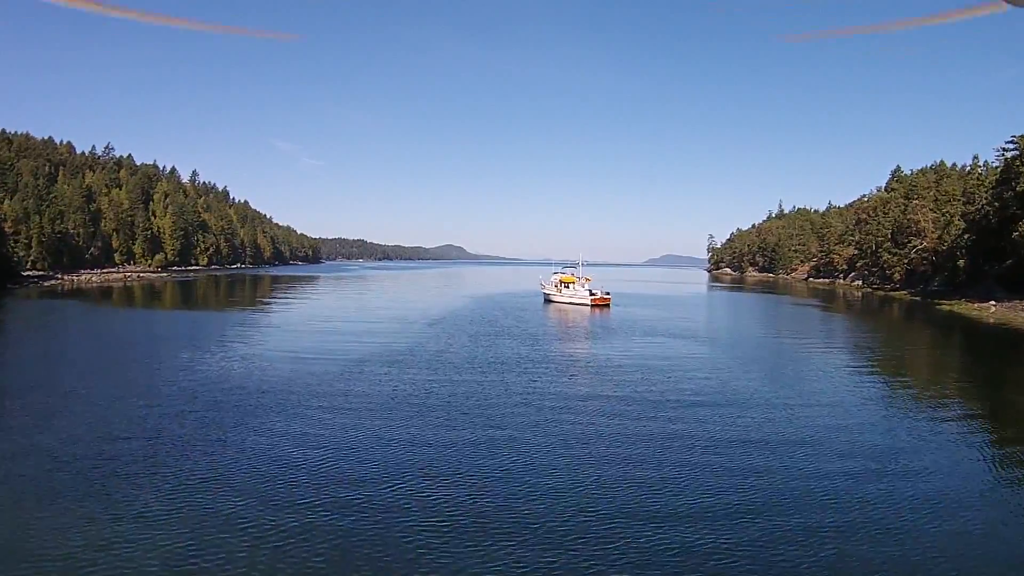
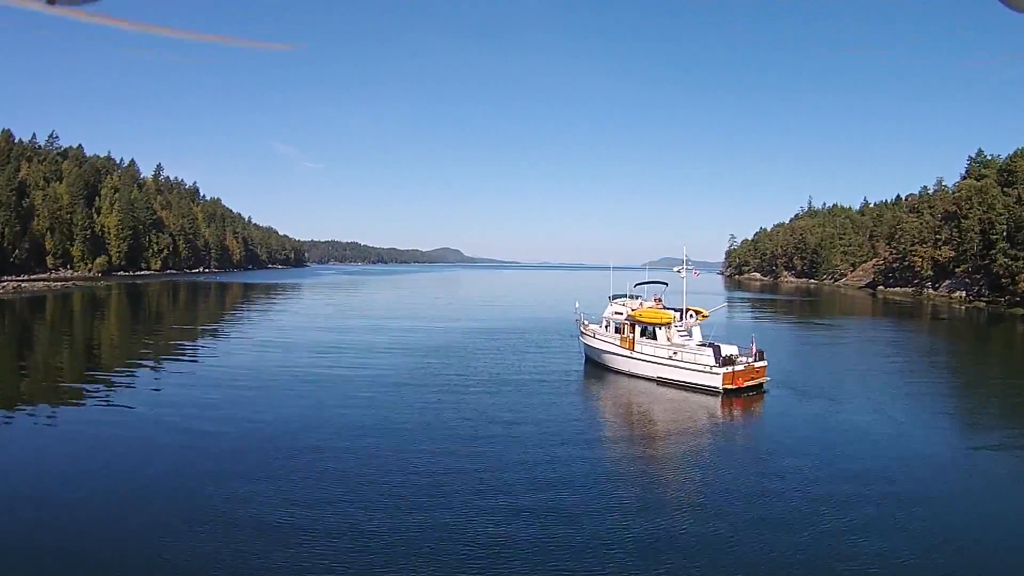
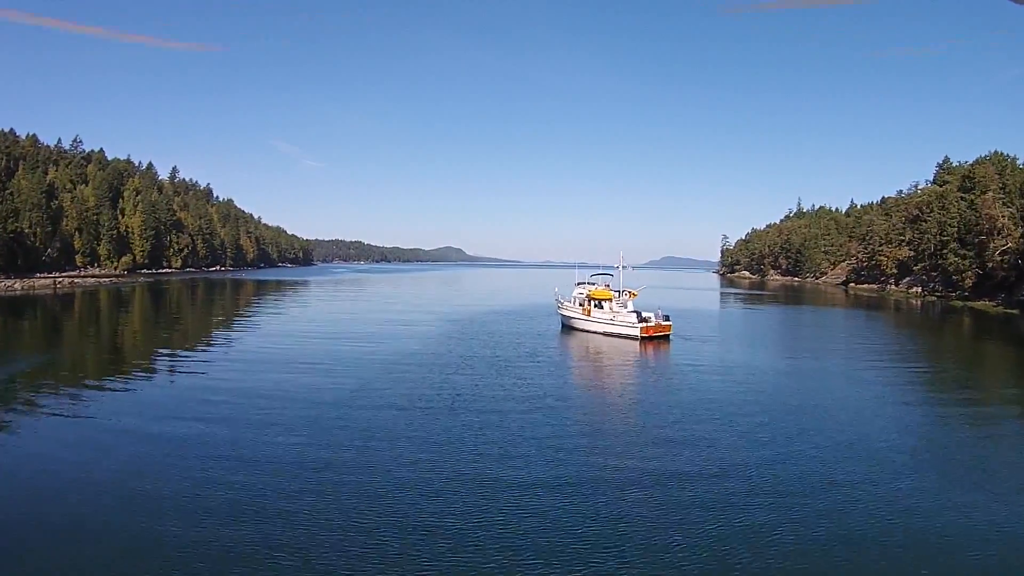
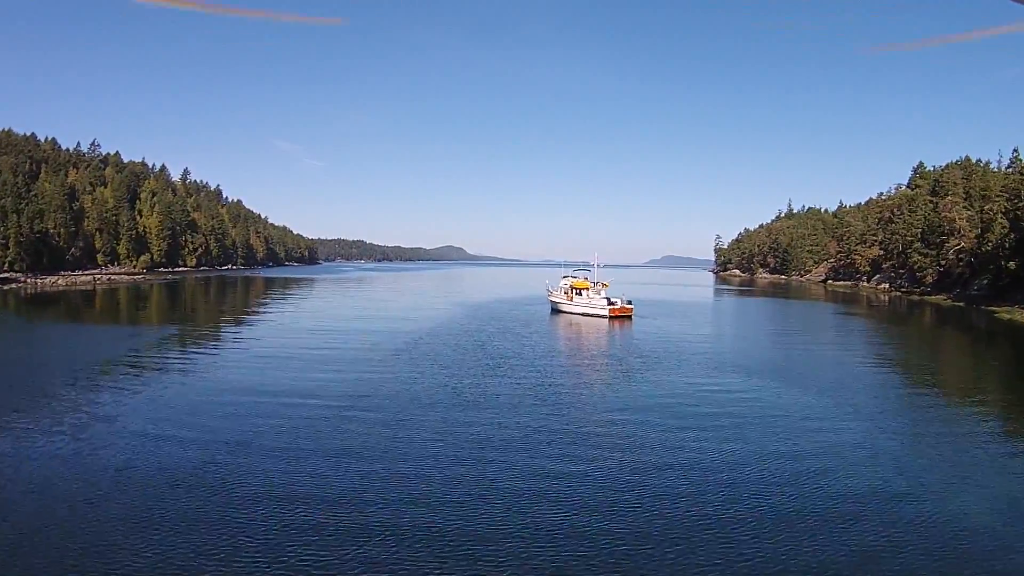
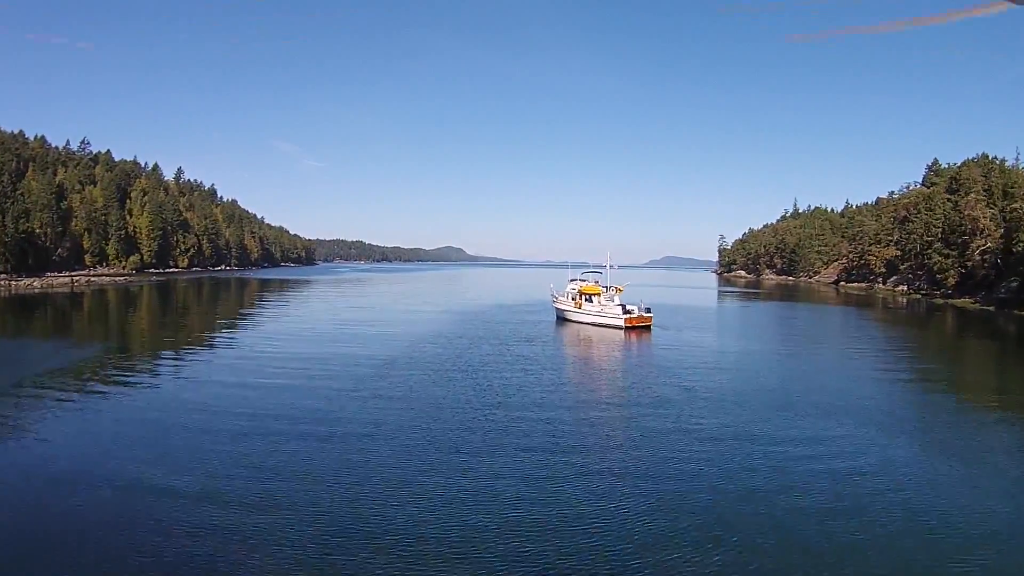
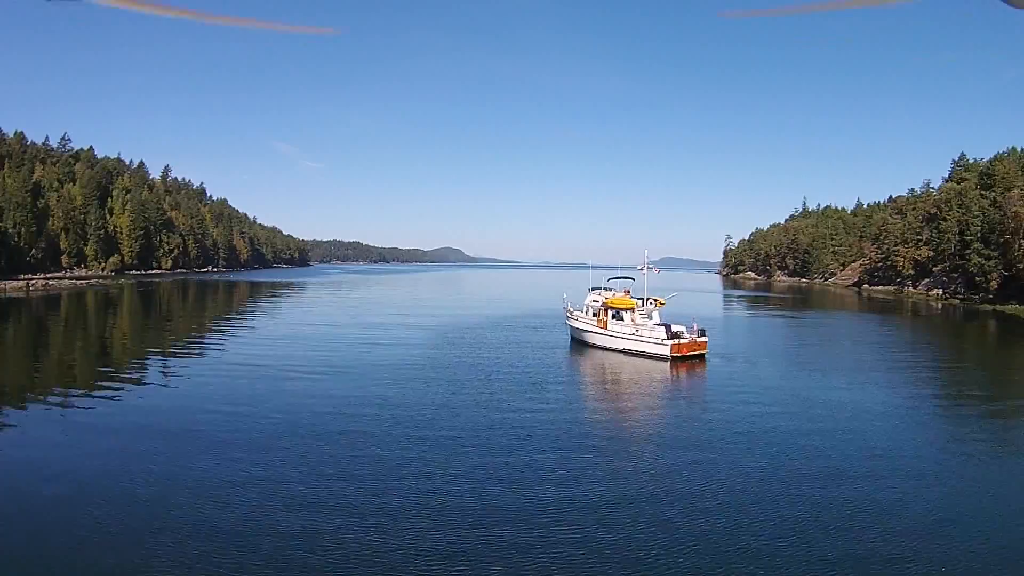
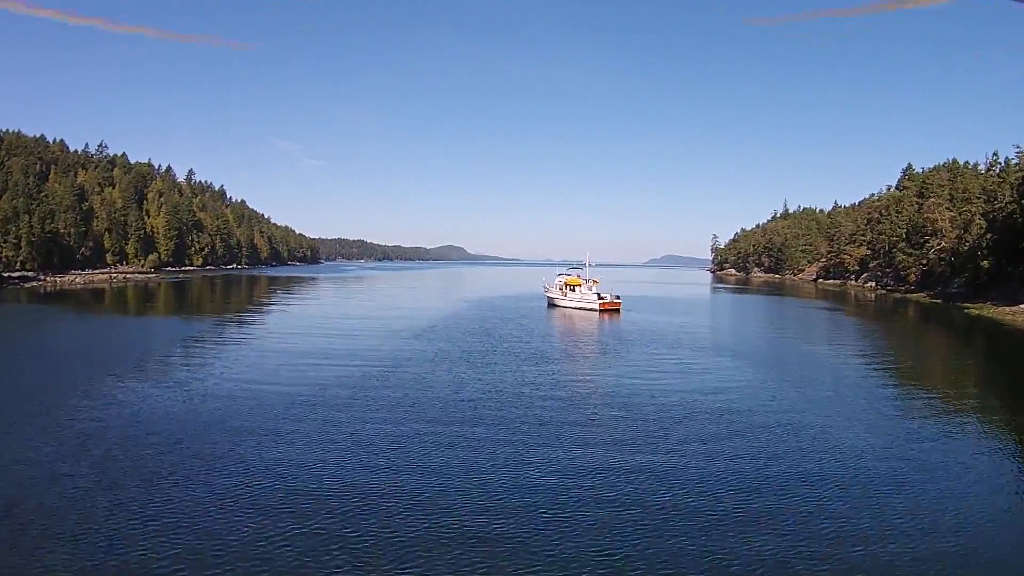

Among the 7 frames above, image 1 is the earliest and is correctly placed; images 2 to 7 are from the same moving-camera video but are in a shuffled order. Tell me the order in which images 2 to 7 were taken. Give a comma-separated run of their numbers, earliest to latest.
7, 4, 5, 3, 6, 2
